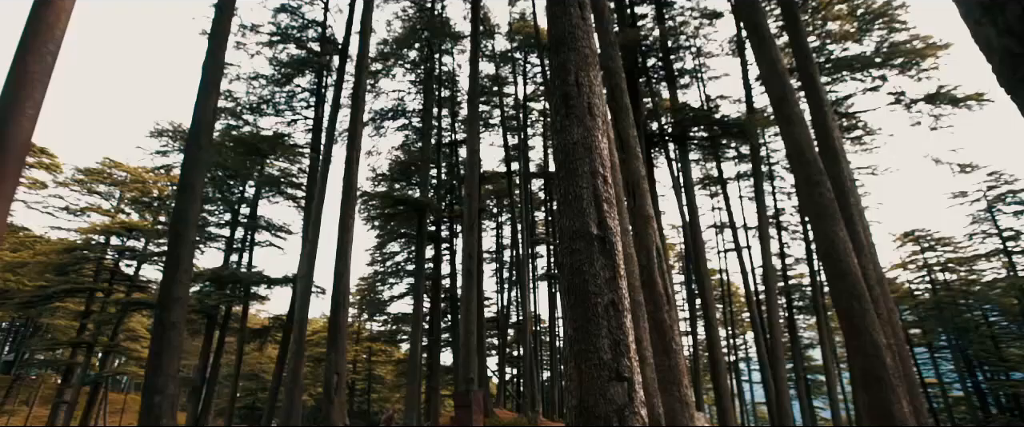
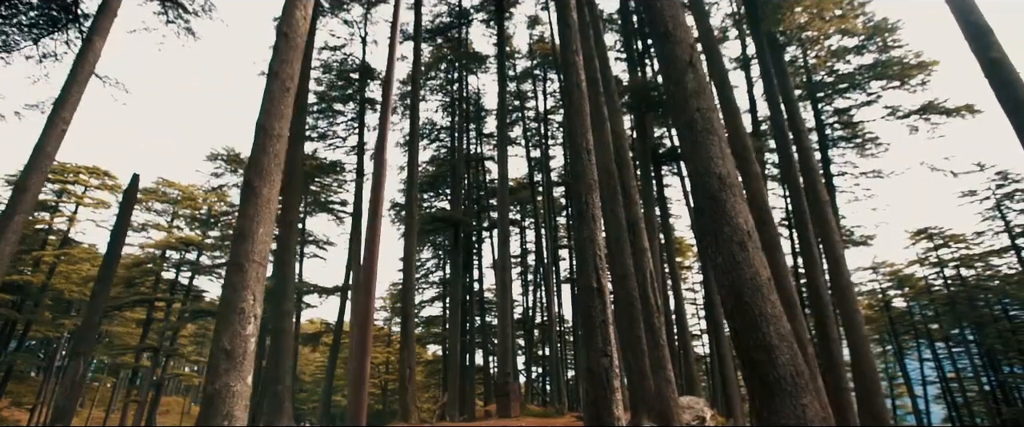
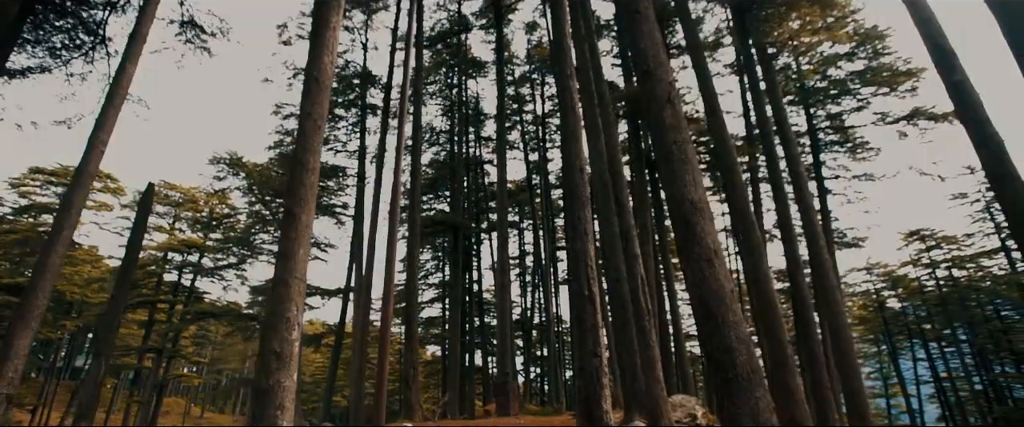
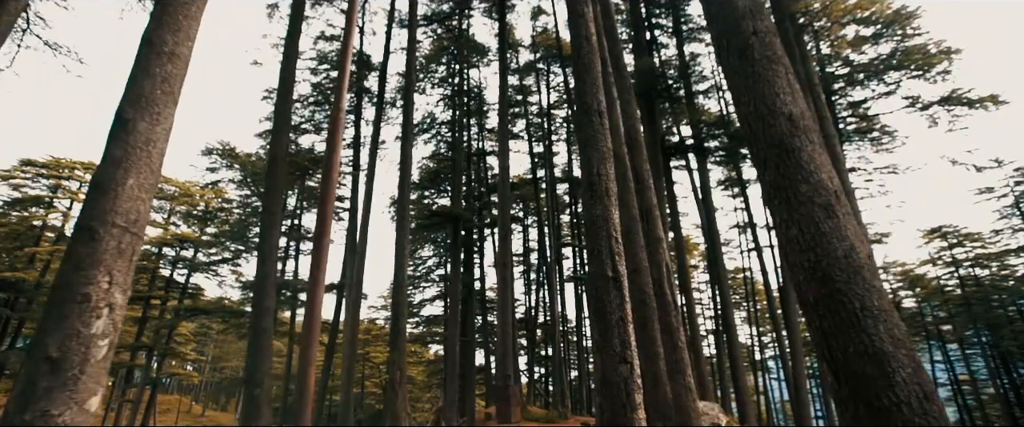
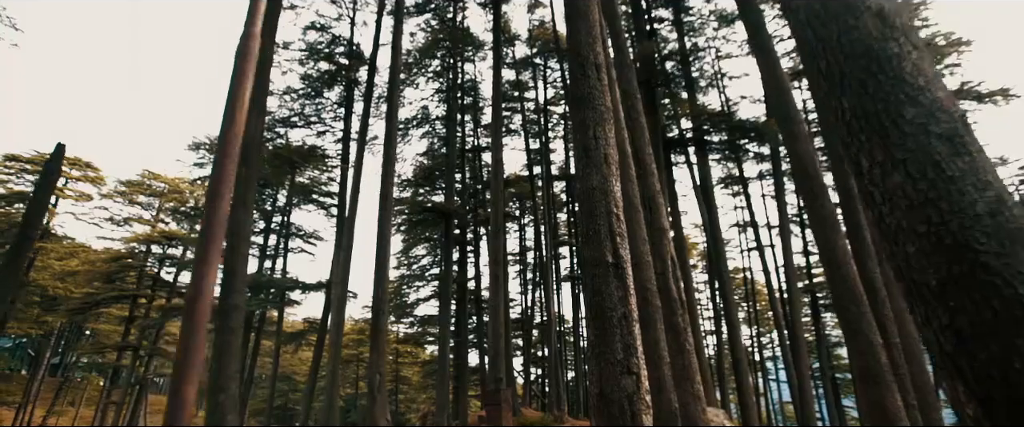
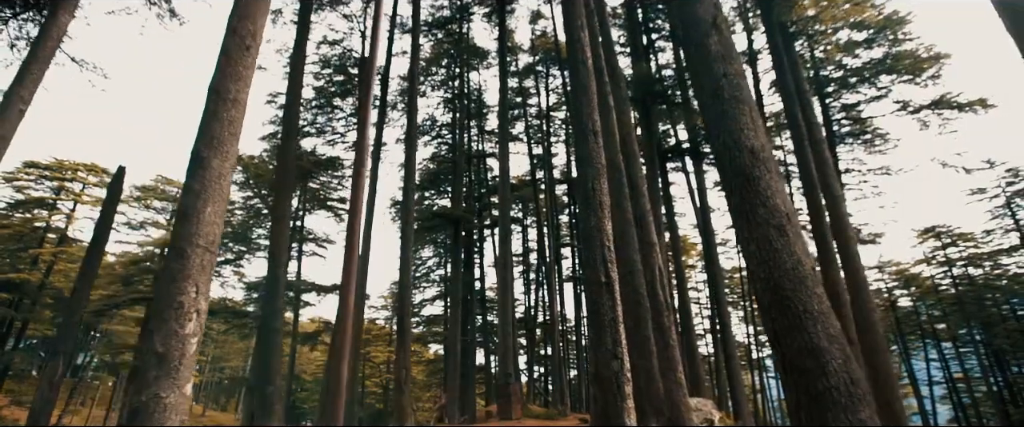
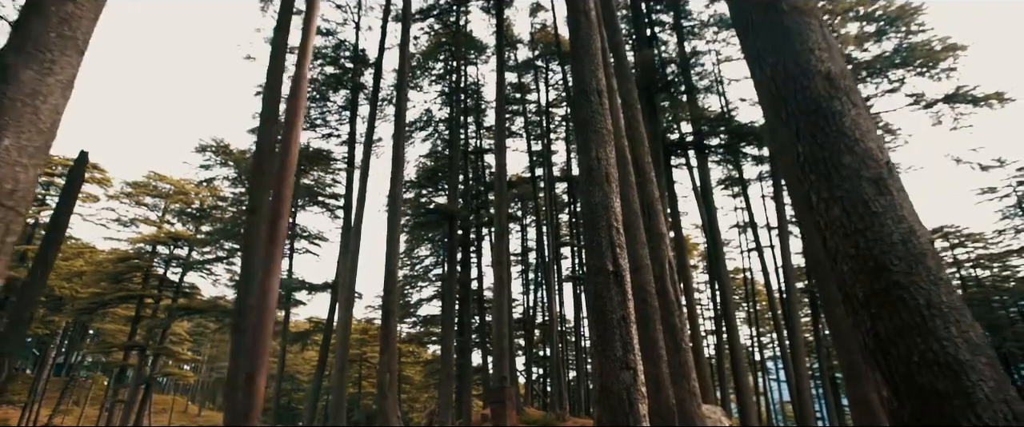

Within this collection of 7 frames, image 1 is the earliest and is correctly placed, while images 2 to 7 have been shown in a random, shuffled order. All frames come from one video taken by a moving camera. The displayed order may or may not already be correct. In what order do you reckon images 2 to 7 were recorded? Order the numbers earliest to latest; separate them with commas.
5, 7, 4, 6, 2, 3
